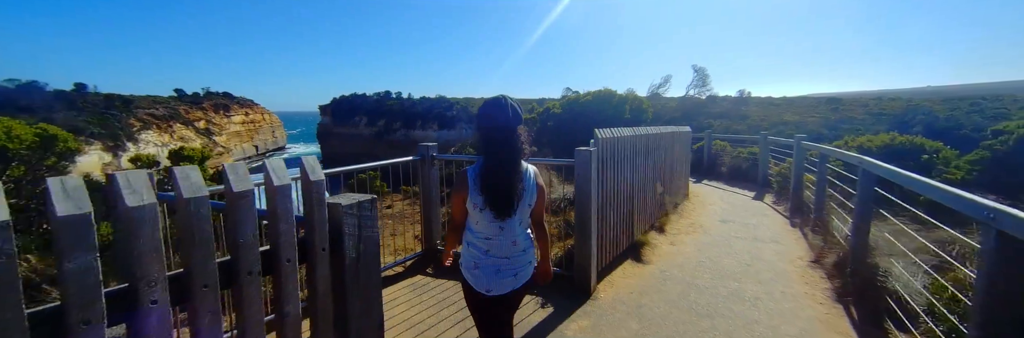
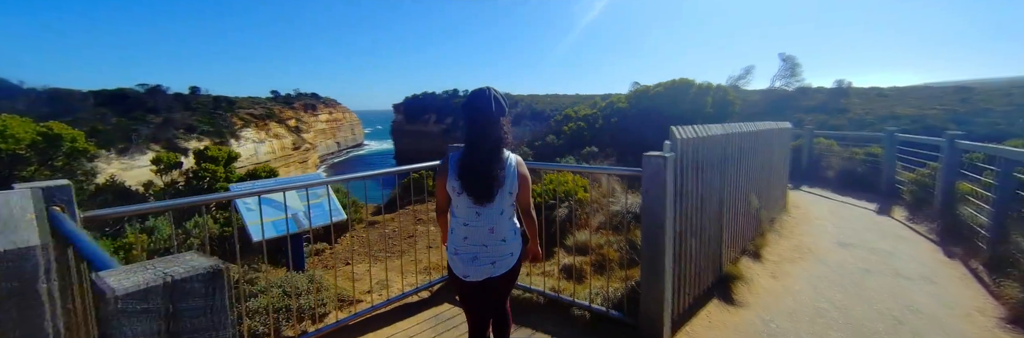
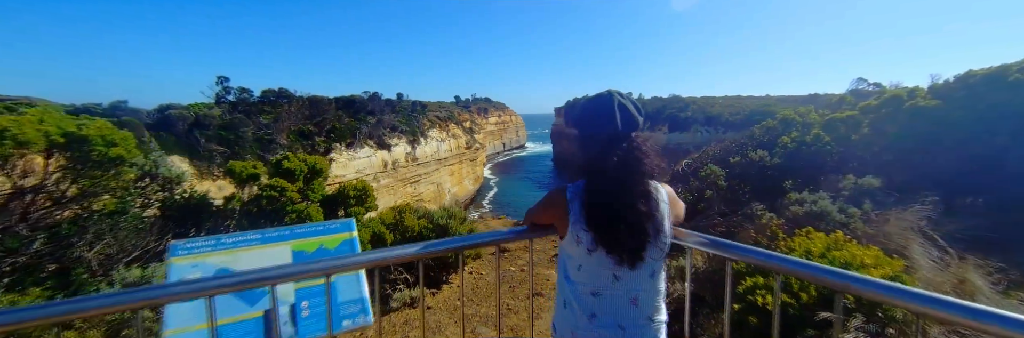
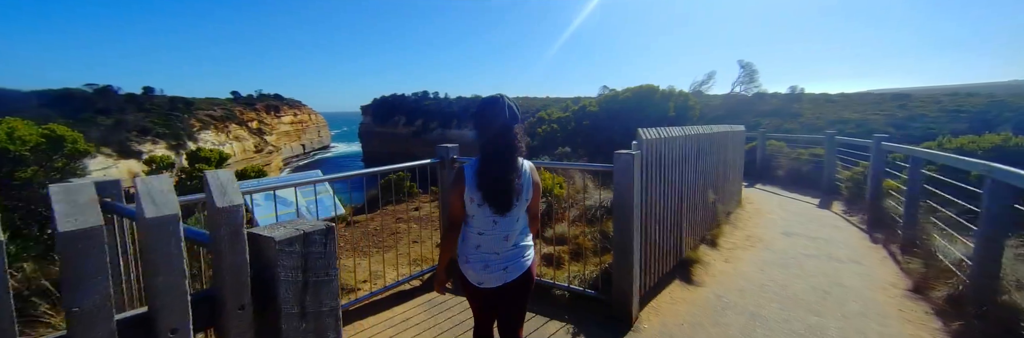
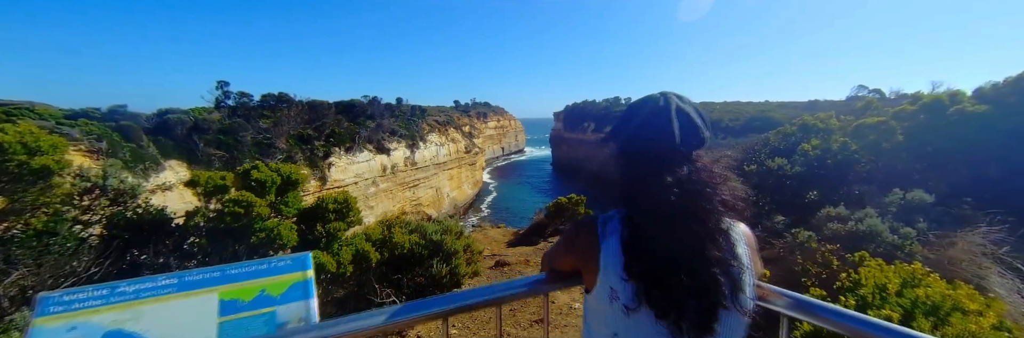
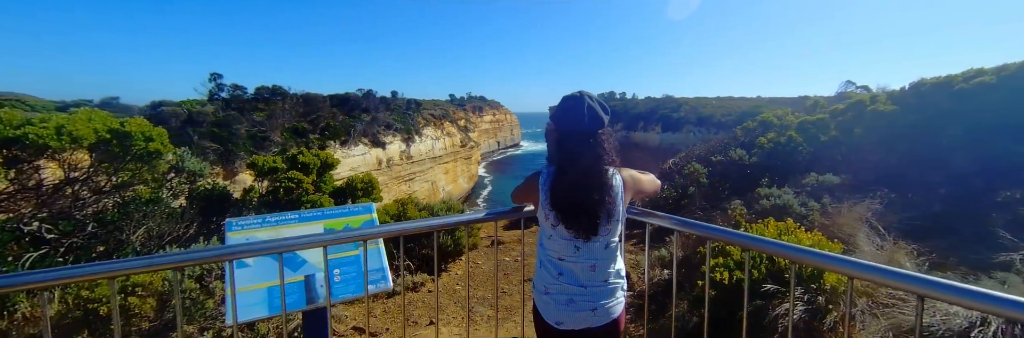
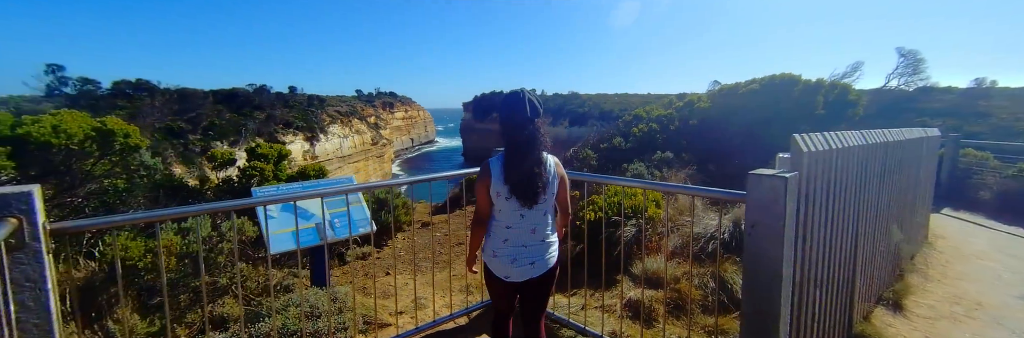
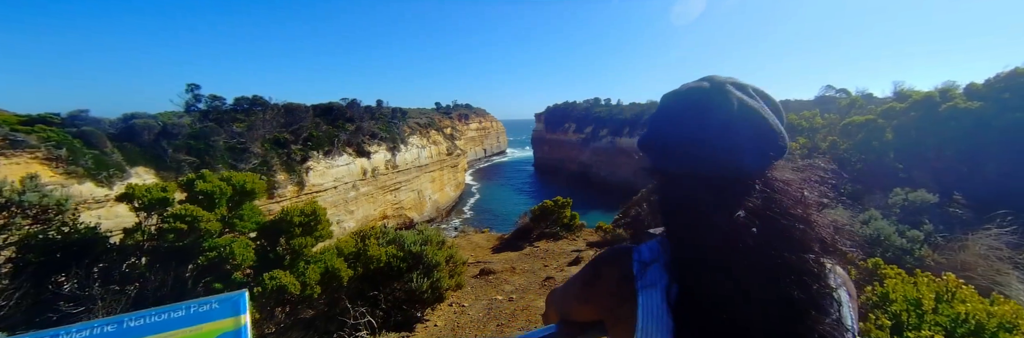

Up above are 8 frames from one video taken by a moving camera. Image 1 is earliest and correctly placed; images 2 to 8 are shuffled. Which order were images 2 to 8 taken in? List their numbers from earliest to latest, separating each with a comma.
4, 2, 7, 6, 3, 5, 8
